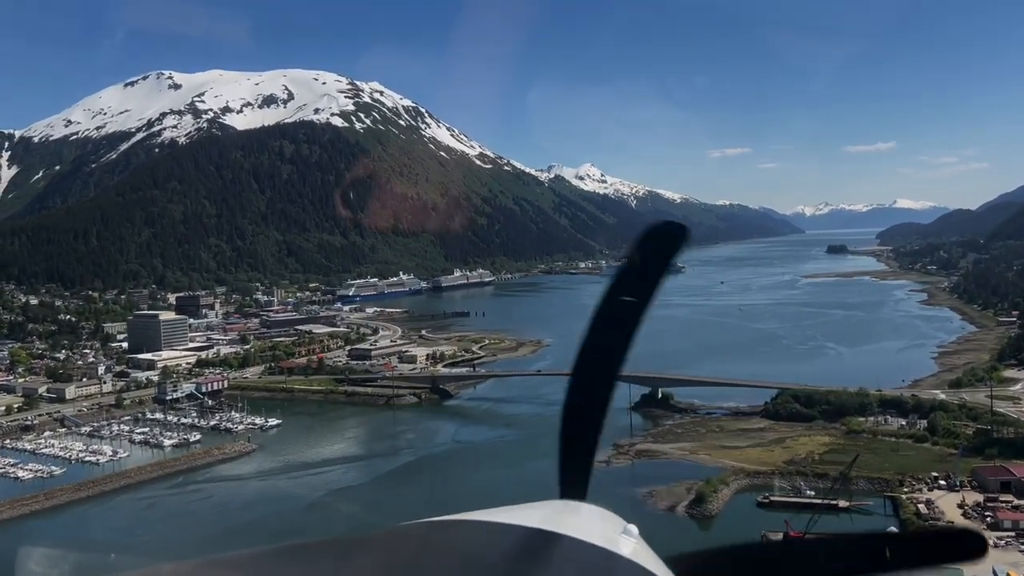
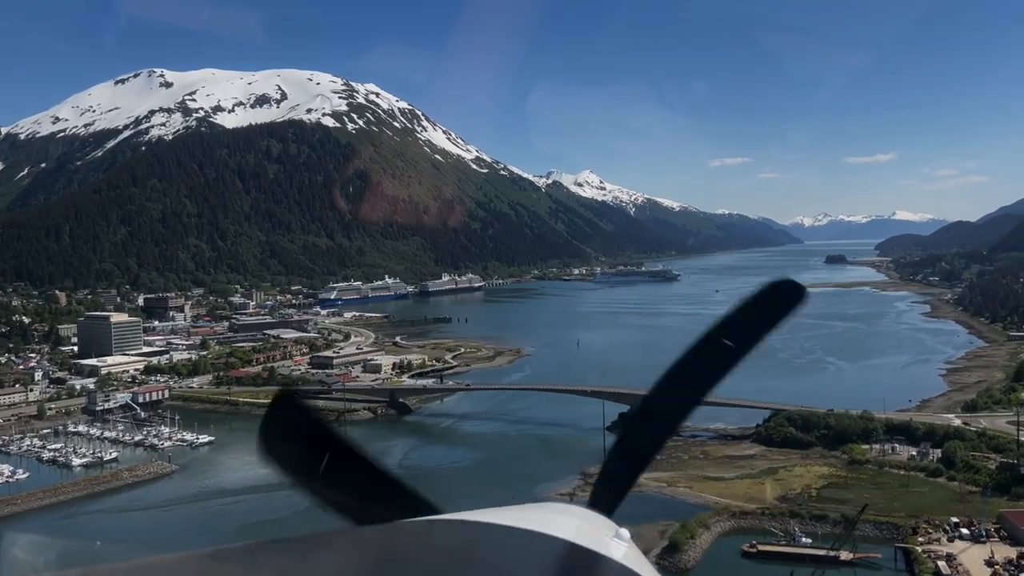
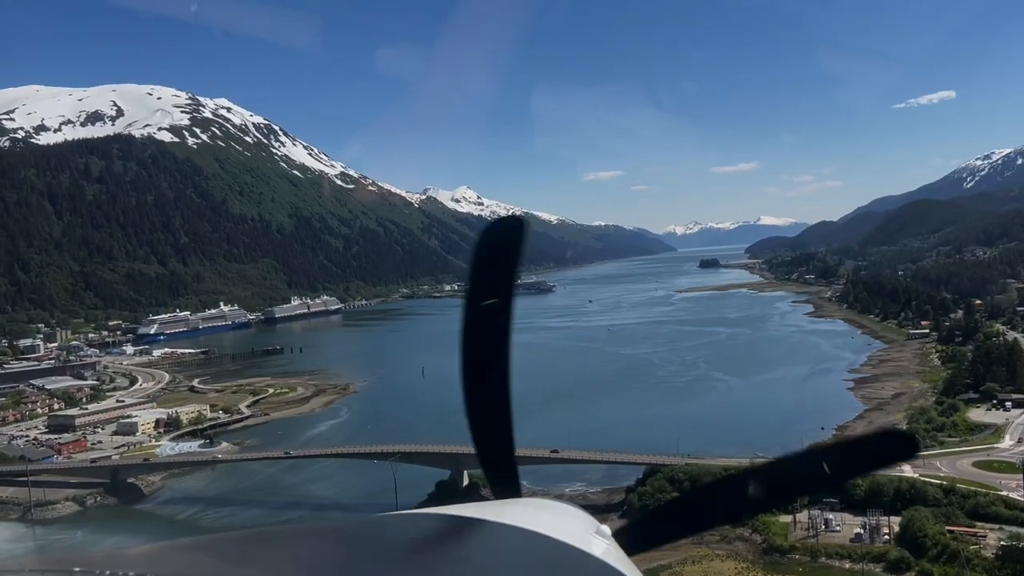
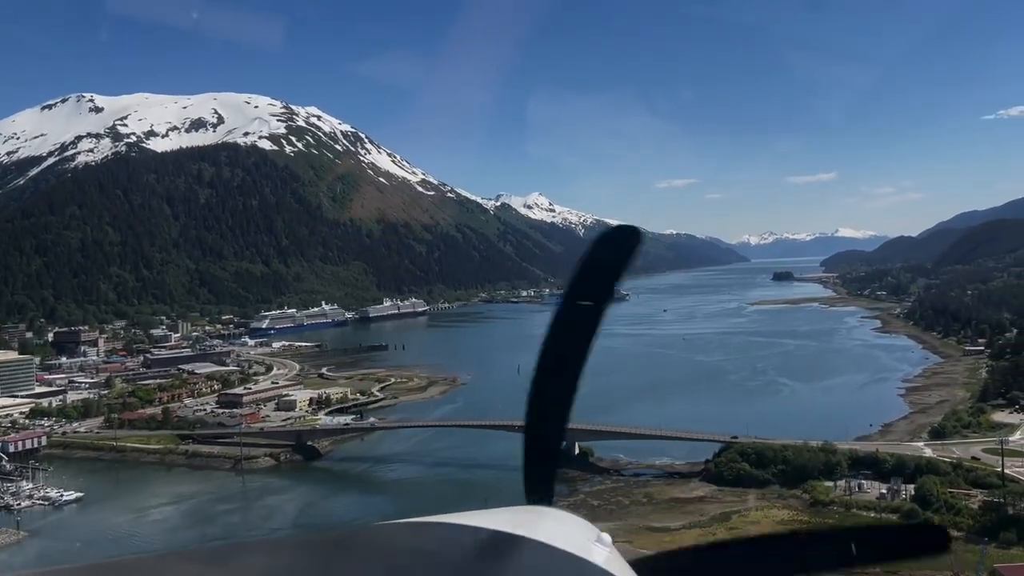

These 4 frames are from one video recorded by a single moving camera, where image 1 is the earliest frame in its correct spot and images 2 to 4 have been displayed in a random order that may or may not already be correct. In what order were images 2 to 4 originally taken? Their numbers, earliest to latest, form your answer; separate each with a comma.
2, 4, 3
